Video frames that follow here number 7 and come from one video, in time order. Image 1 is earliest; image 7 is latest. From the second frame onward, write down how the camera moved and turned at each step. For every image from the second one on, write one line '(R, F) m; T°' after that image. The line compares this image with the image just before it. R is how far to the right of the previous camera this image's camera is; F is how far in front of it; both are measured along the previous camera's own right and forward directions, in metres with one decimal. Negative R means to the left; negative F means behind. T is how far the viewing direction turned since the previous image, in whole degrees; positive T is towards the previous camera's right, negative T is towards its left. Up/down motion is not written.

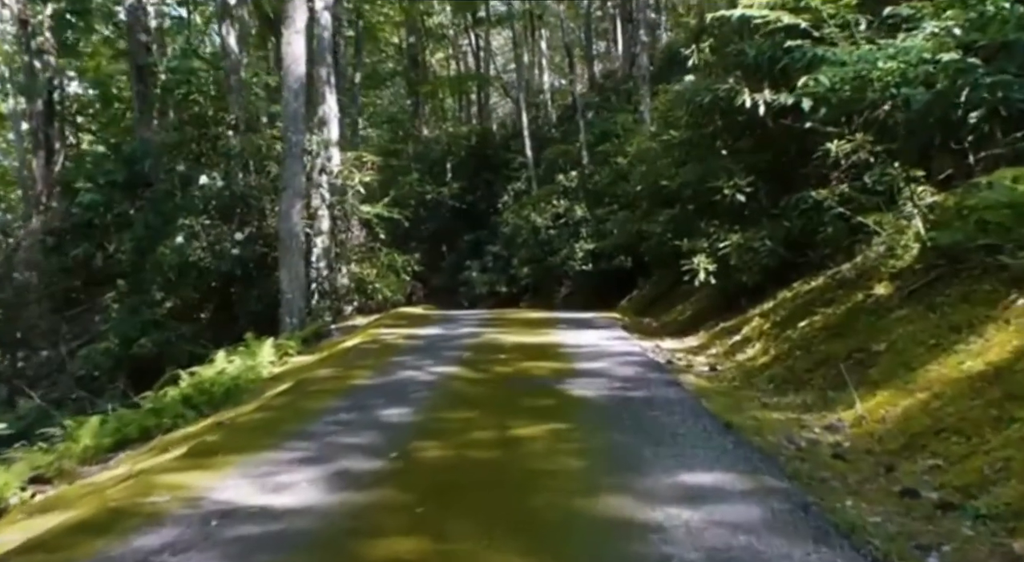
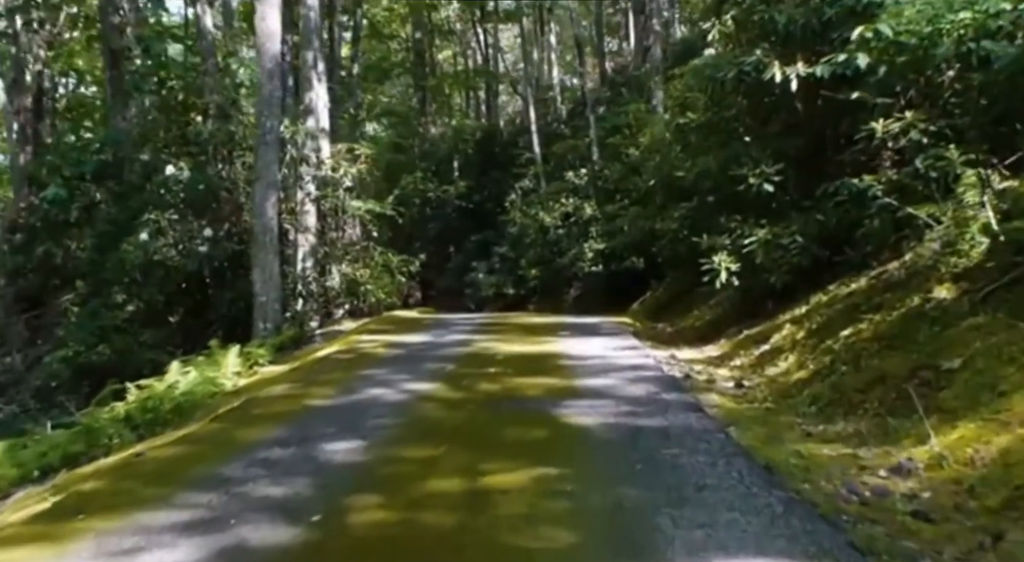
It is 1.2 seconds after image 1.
(+0.2, +1.4) m; -1°
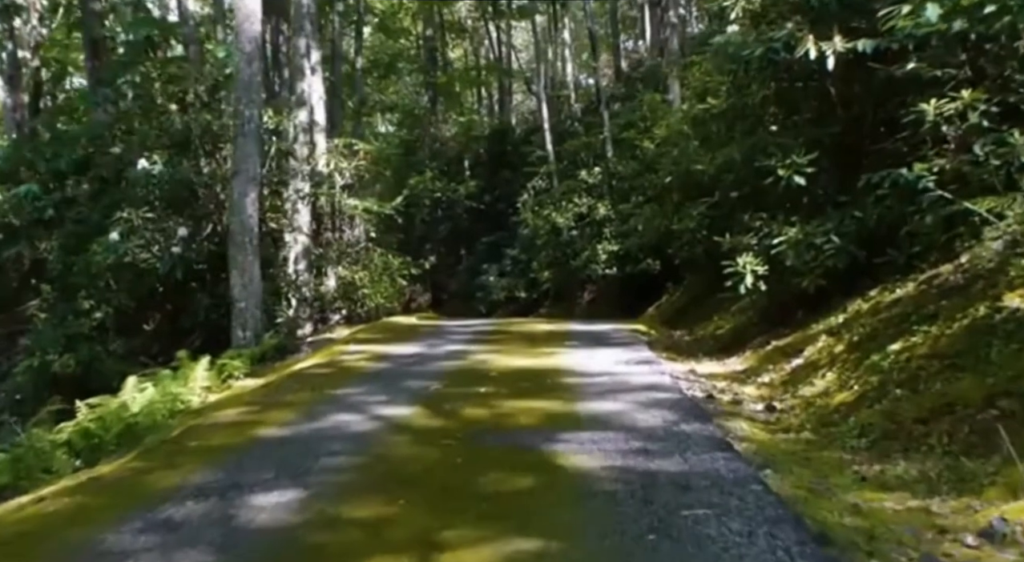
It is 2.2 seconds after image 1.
(+0.2, +1.1) m; -1°
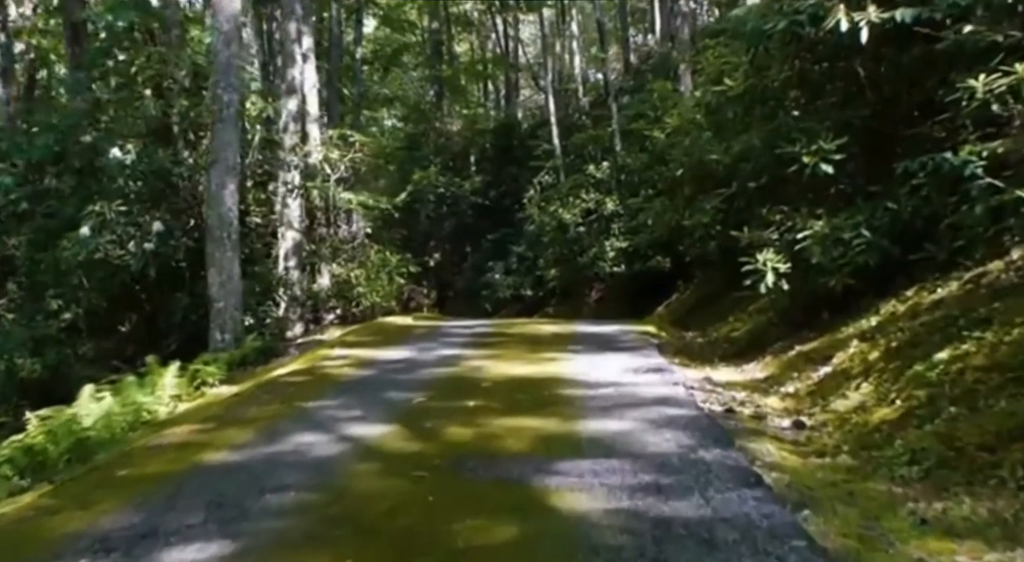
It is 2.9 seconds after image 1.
(+0.1, +0.8) m; -1°
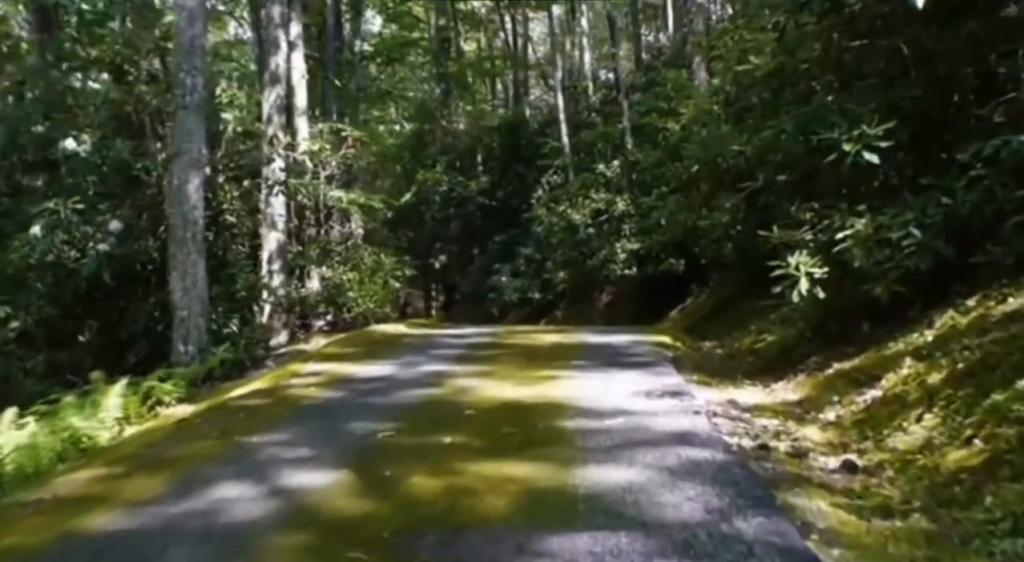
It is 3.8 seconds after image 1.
(+0.1, +1.1) m; -1°
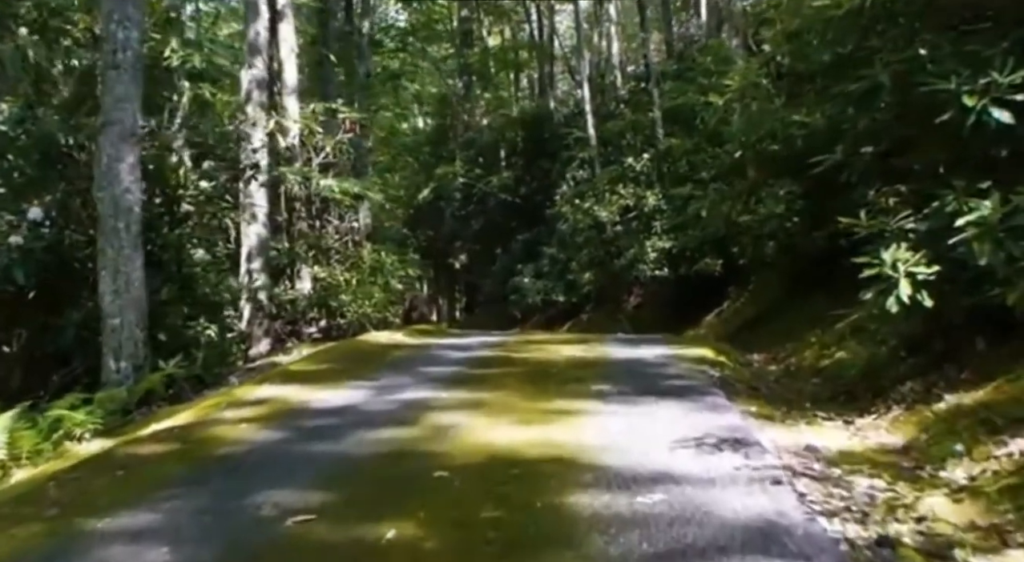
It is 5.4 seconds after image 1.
(+0.1, +1.8) m; -2°
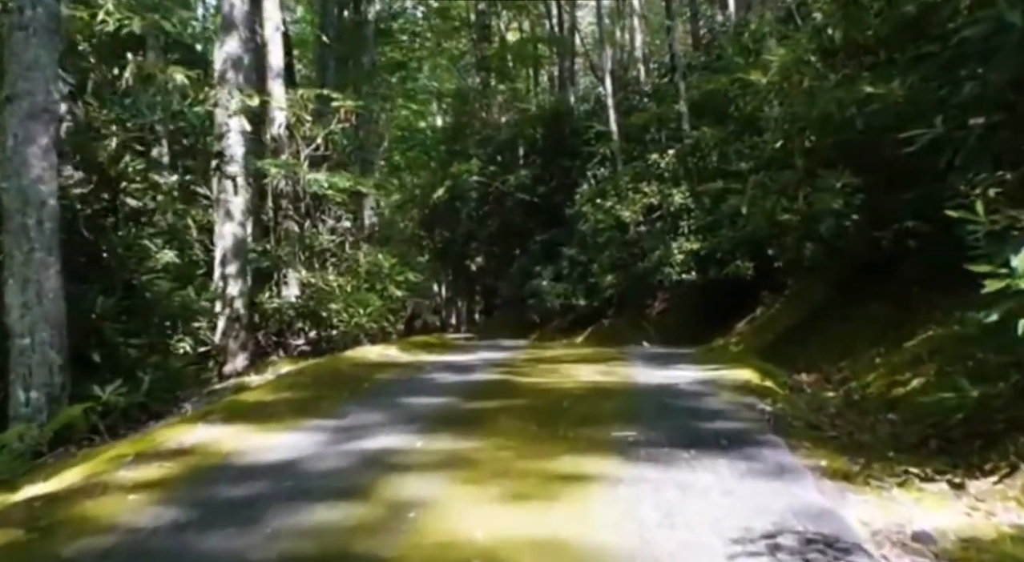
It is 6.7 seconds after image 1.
(+0.1, +1.5) m; -1°
